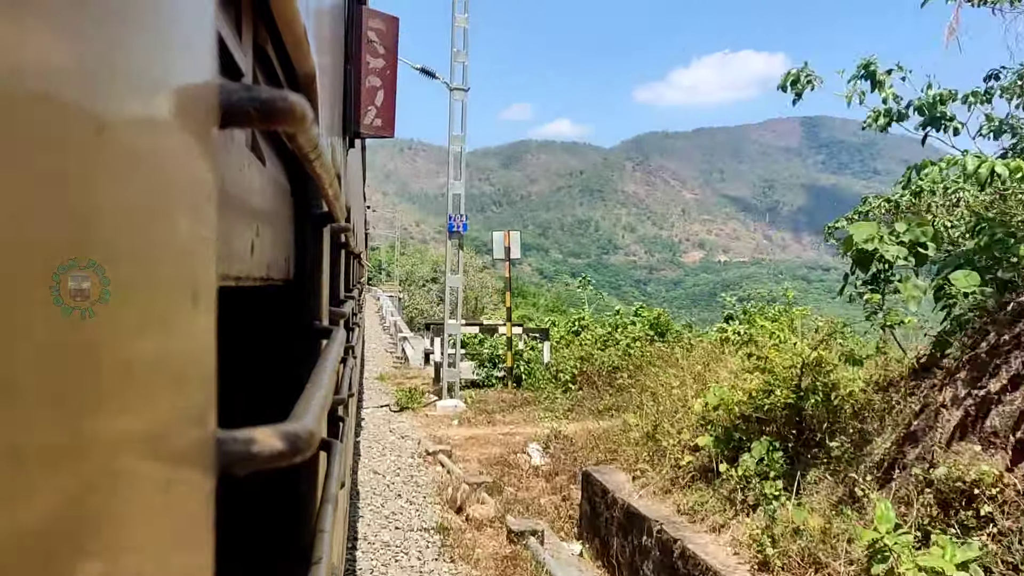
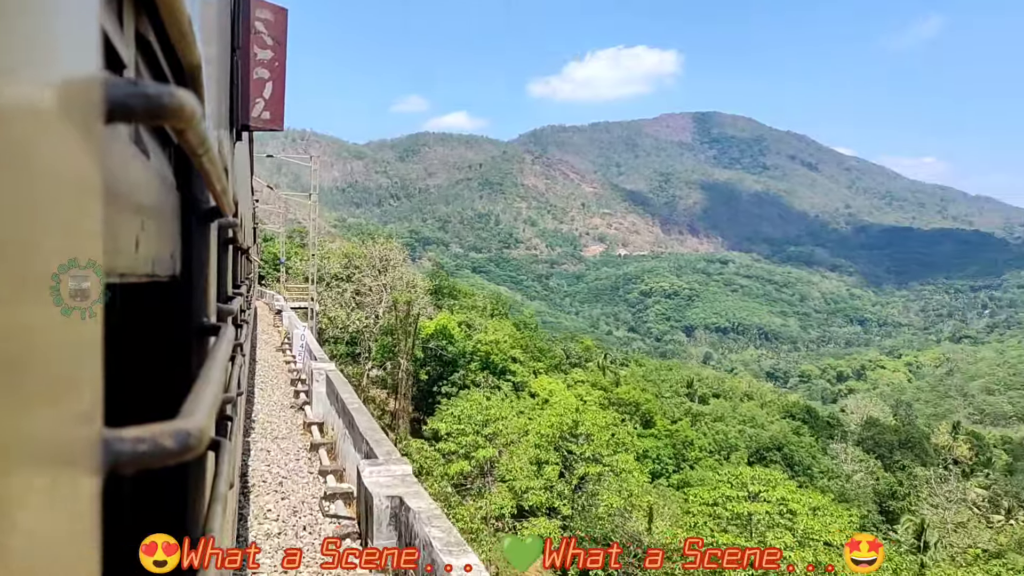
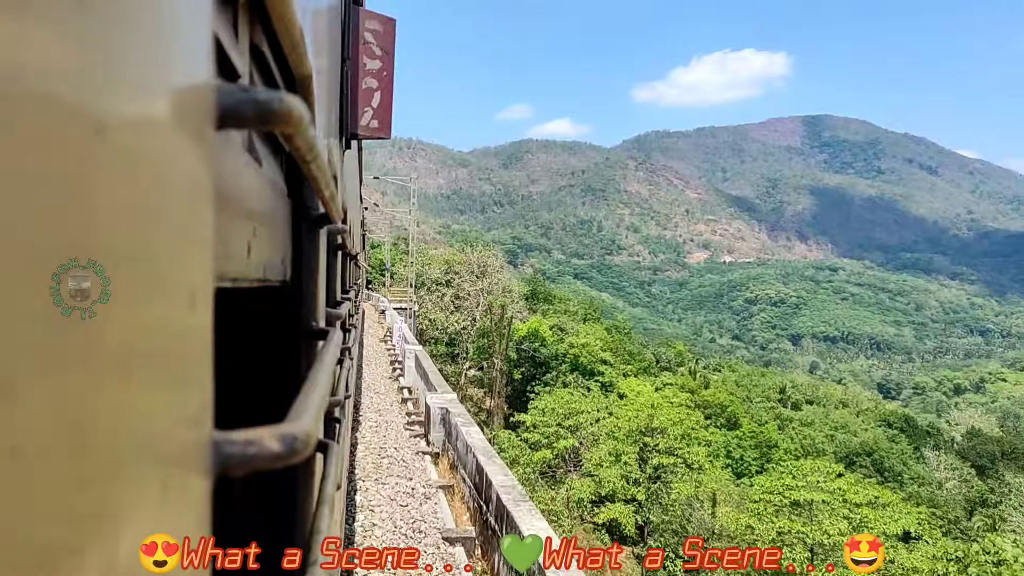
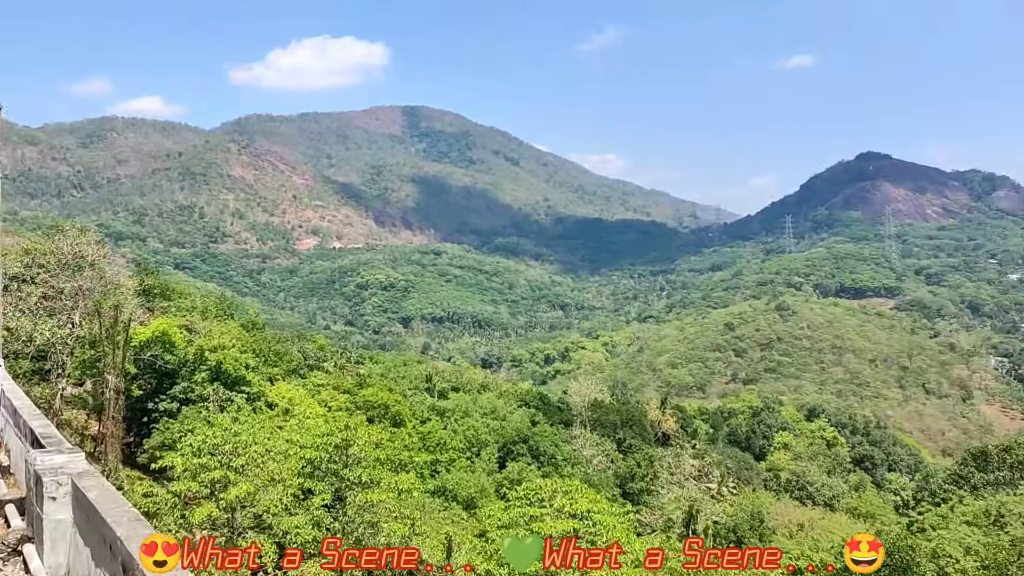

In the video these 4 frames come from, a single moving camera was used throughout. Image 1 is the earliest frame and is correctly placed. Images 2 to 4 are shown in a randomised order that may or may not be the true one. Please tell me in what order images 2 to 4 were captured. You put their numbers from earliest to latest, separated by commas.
3, 2, 4
